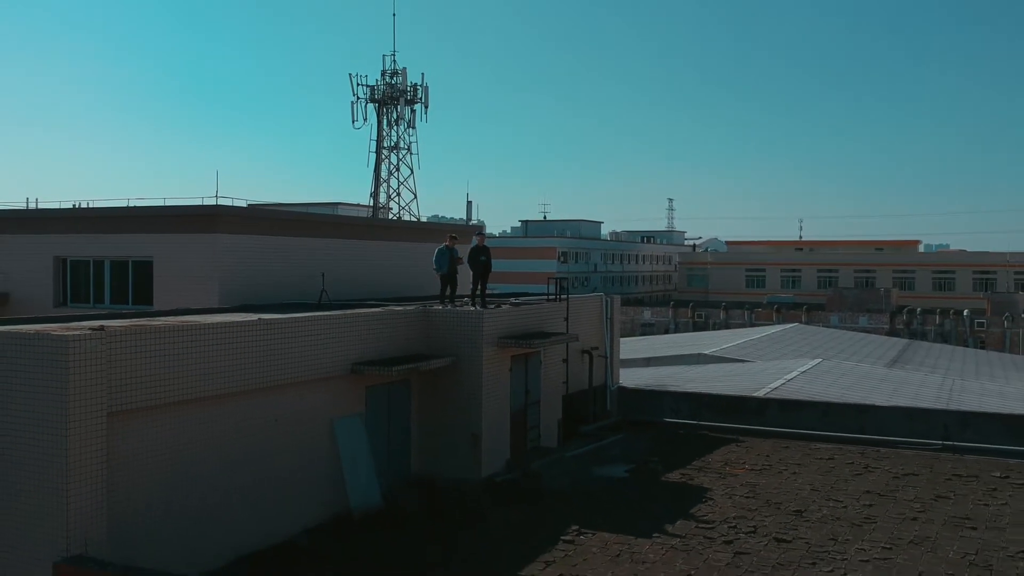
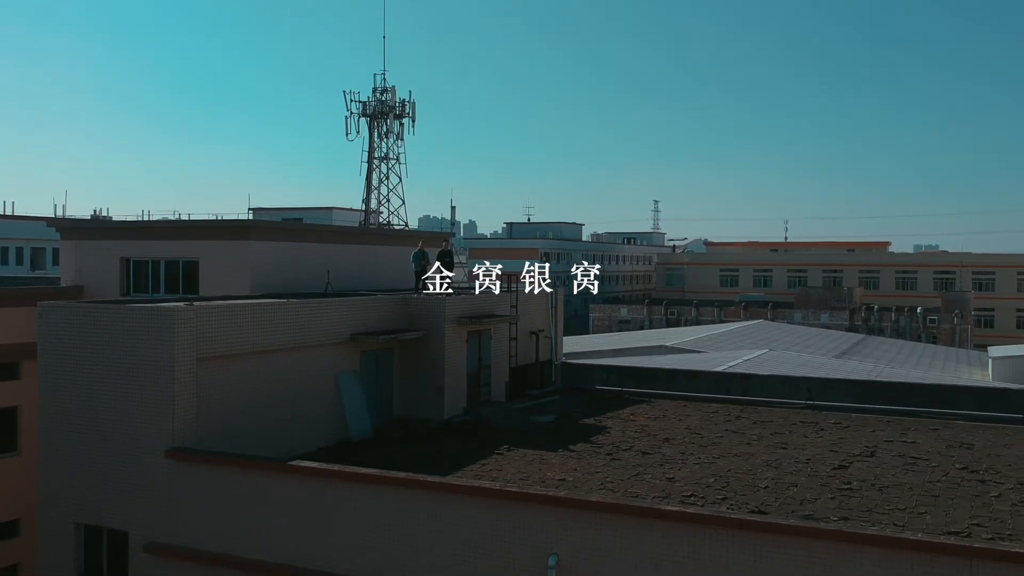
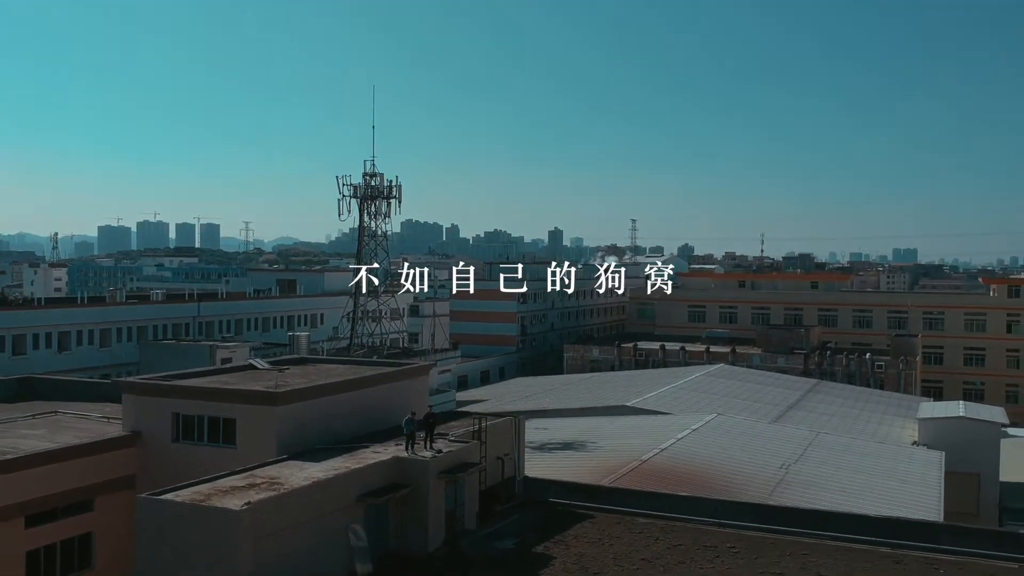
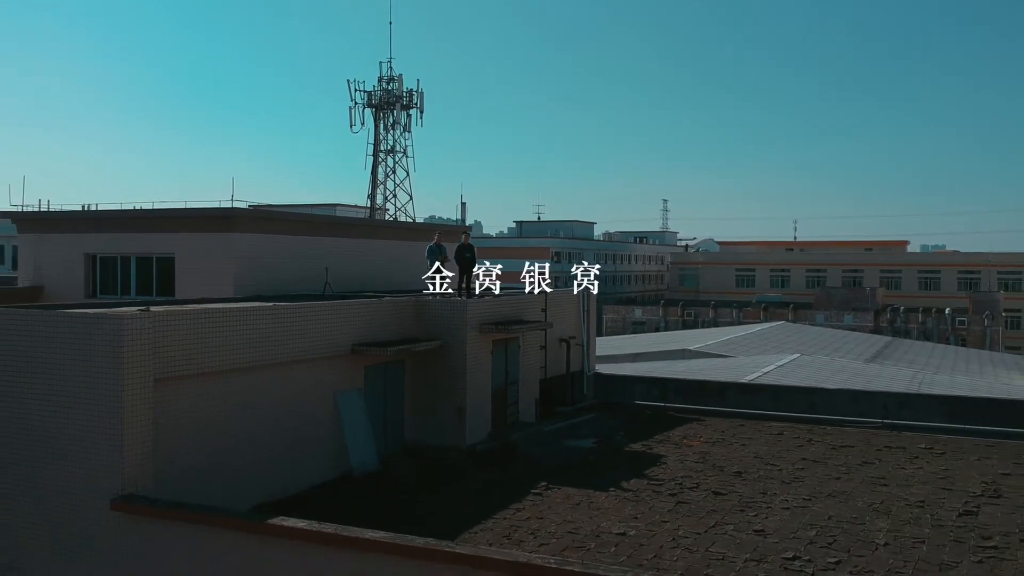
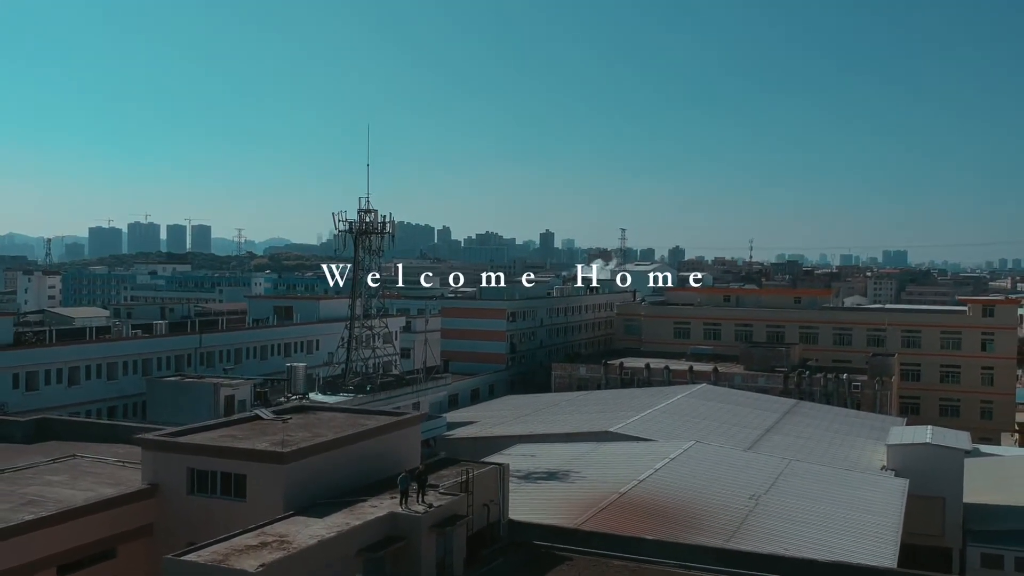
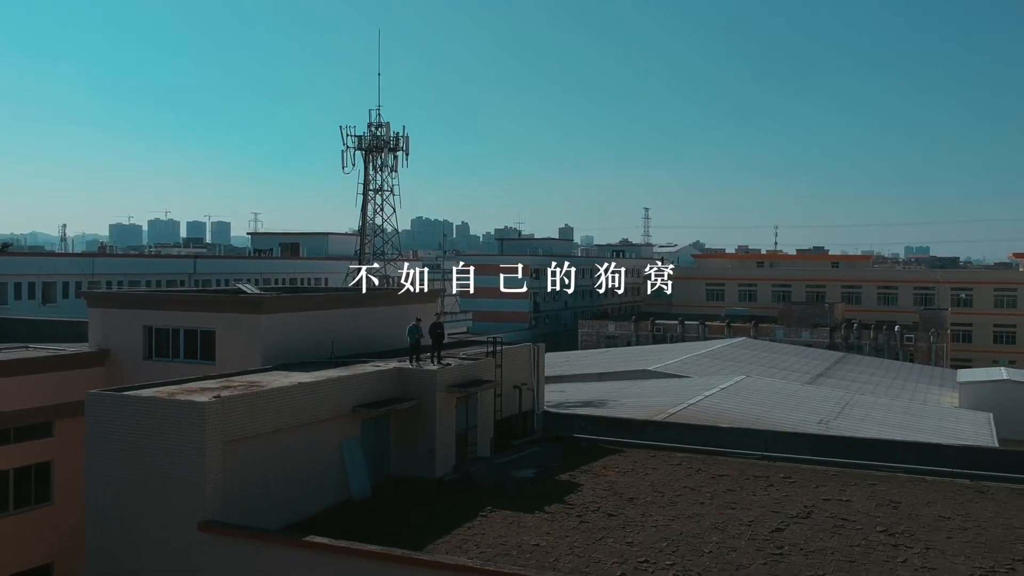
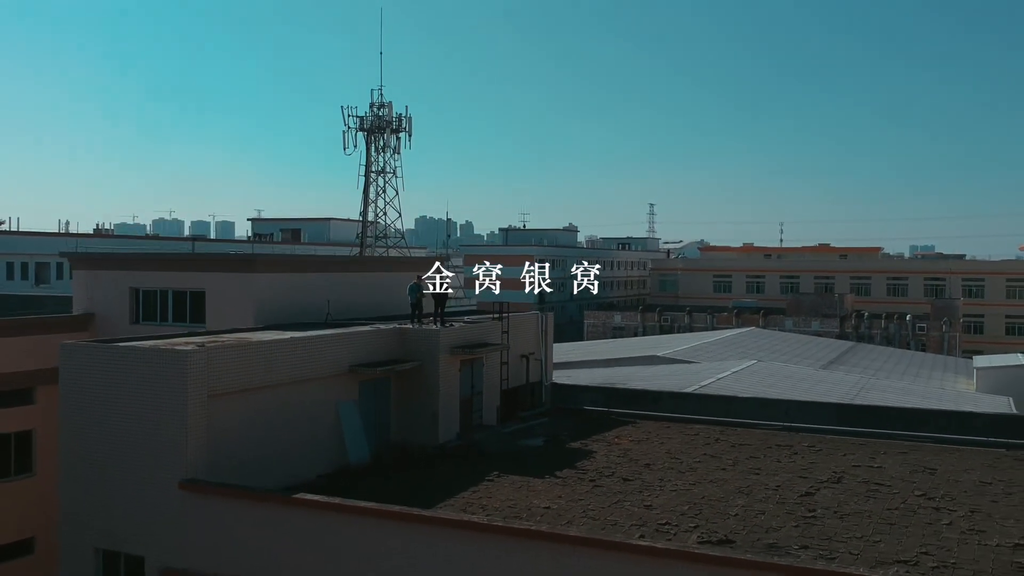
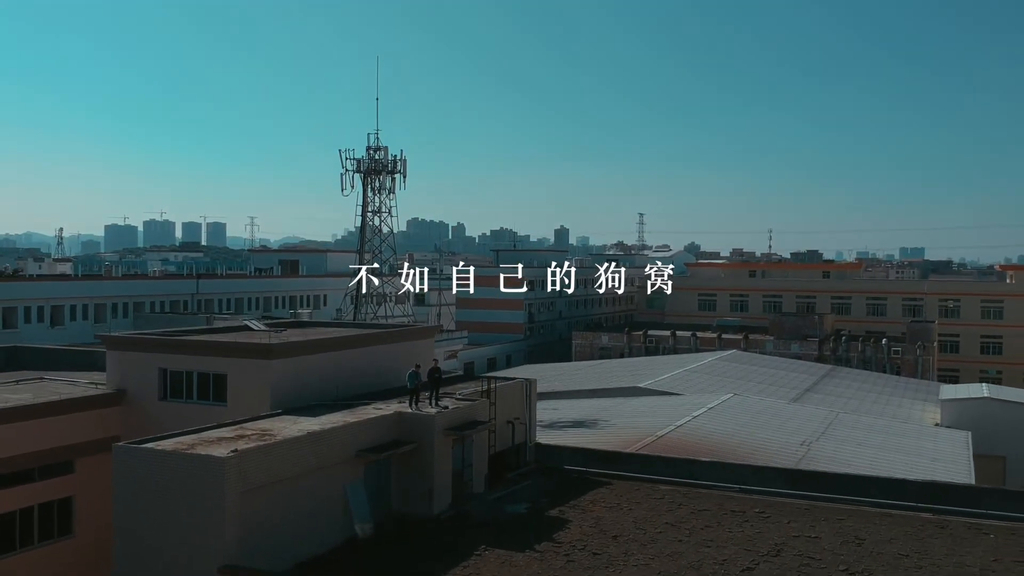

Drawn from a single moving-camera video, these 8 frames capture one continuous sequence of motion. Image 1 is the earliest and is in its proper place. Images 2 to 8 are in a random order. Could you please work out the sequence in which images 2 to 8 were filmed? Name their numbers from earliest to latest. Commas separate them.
4, 2, 7, 6, 8, 3, 5
